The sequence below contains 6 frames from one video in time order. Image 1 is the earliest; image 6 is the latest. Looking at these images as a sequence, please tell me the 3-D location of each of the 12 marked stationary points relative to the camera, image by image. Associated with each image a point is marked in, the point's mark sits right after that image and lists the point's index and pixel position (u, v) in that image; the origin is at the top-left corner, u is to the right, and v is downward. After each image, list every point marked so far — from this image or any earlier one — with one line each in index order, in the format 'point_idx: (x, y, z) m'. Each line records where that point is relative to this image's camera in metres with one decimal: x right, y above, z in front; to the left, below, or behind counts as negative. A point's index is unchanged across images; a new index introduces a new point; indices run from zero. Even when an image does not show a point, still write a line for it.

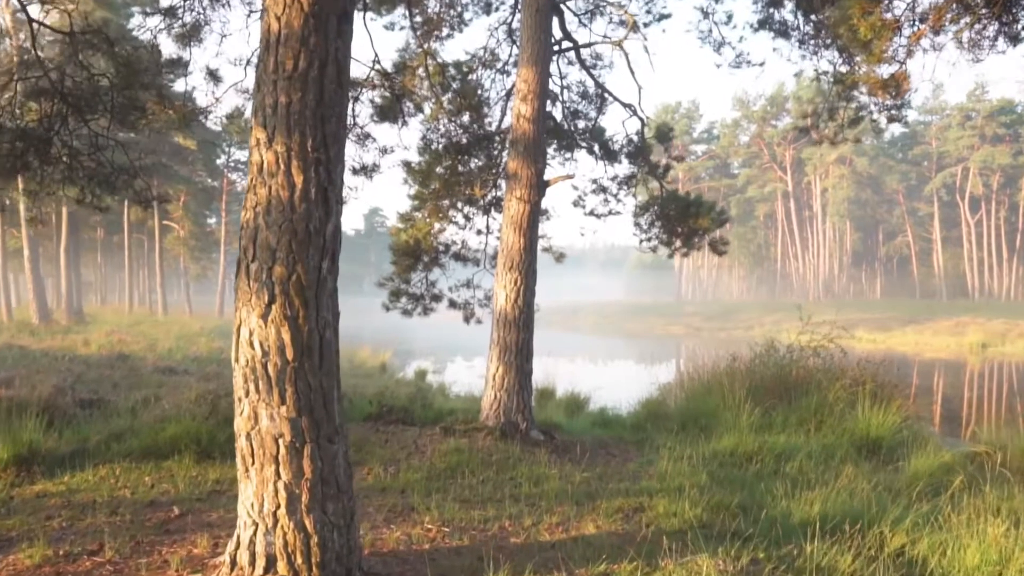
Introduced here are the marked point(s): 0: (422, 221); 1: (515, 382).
0: (-1.0, +0.8, +8.7) m
1: (0.0, -0.9, +7.4) m
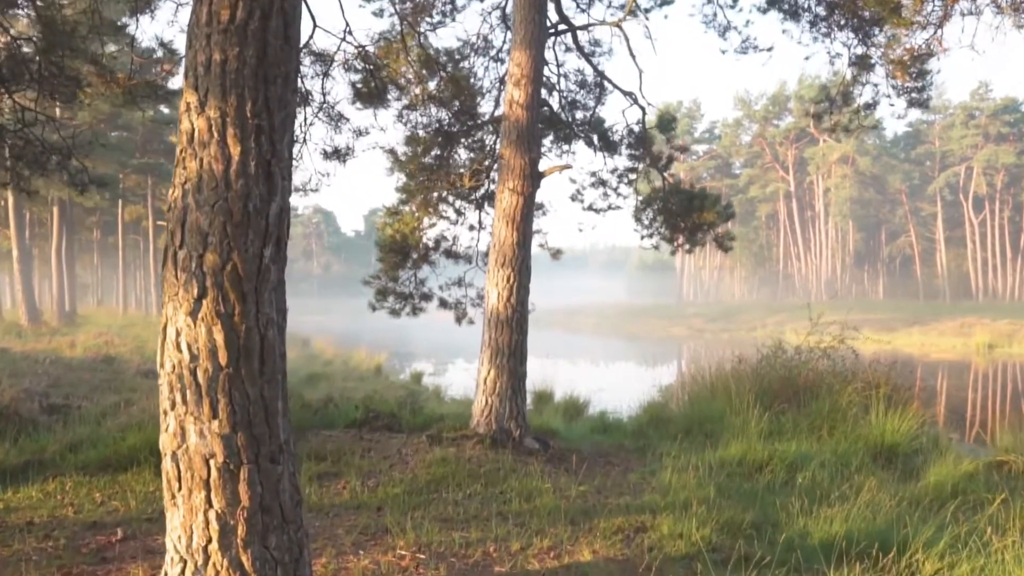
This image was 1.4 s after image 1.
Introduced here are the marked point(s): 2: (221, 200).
0: (-1.1, +0.8, +8.3) m
1: (0.0, -0.9, +6.9) m
2: (-1.0, +0.3, +2.6) m
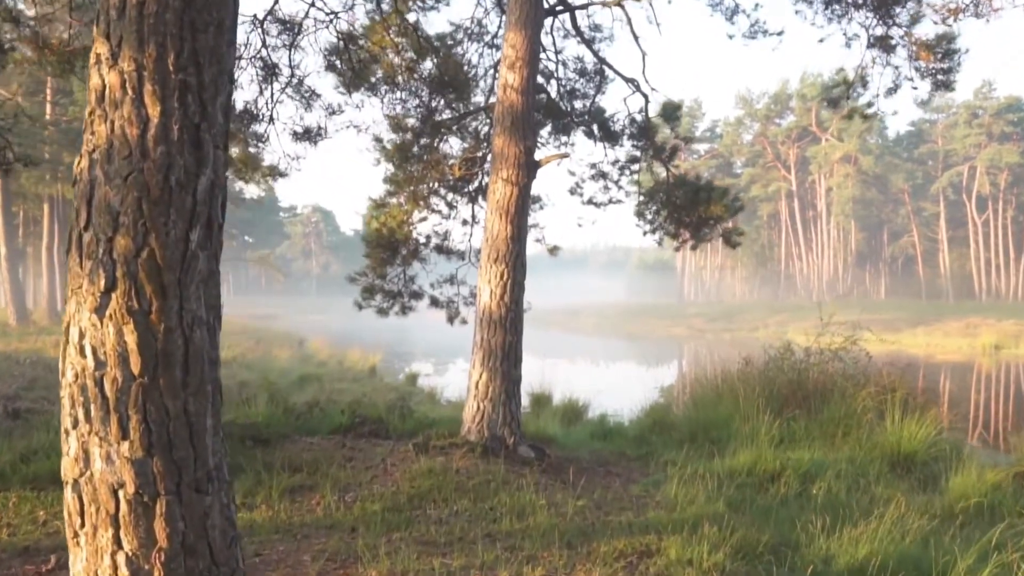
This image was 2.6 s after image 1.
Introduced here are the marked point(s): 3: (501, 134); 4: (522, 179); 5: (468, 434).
0: (-1.2, +0.8, +7.8) m
1: (-0.1, -0.9, +6.4) m
2: (-1.0, +0.3, +2.1) m
3: (-0.1, +1.3, +6.7) m
4: (+0.1, +0.9, +6.6) m
5: (-0.4, -1.2, +6.4) m
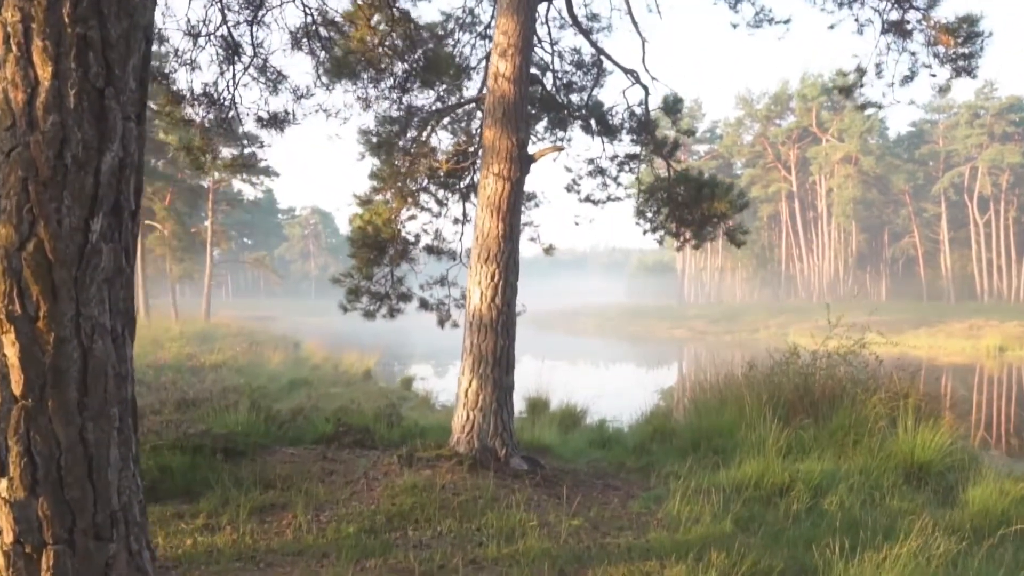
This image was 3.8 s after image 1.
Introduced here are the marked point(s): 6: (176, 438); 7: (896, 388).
0: (-1.2, +0.8, +7.4) m
1: (-0.2, -0.9, +6.0) m
2: (-1.1, +0.3, +1.7) m
3: (-0.2, +1.3, +6.3) m
4: (0.0, +0.9, +6.2) m
5: (-0.4, -1.2, +6.0) m
6: (-2.5, -1.1, +5.7) m
7: (+4.2, -1.1, +8.5) m
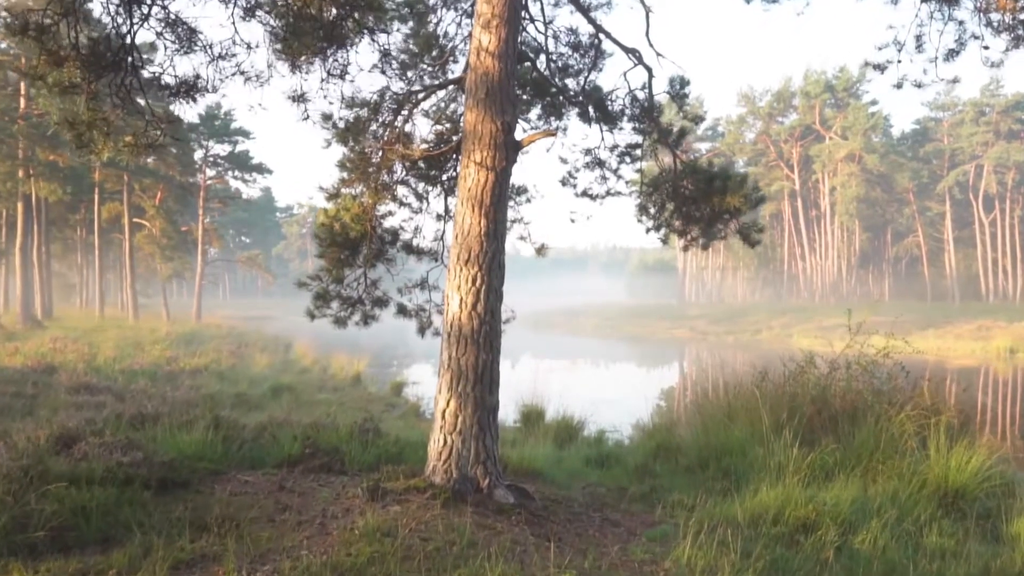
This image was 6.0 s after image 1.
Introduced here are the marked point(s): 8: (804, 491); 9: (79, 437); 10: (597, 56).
0: (-1.3, +0.8, +6.6) m
1: (-0.3, -0.9, +5.2) m
2: (-1.2, +0.3, +0.9) m
3: (-0.3, +1.3, +5.5) m
4: (-0.1, +0.9, +5.4) m
5: (-0.5, -1.3, +5.2) m
6: (-2.6, -1.1, +4.9) m
7: (+4.1, -1.1, +7.7) m
8: (+2.2, -1.5, +5.8) m
9: (-3.4, -1.2, +6.0) m
10: (+0.9, +2.4, +7.8) m
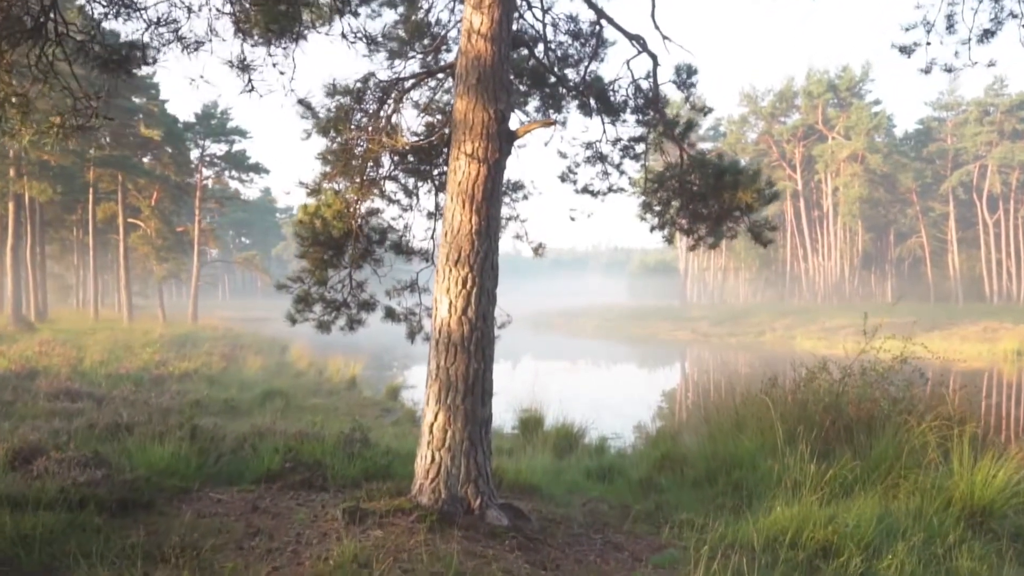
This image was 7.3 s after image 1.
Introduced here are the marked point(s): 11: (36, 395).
0: (-1.4, +0.7, +6.2) m
1: (-0.3, -0.9, +4.8) m
2: (-1.3, +0.3, +0.5) m
3: (-0.3, +1.3, +5.1) m
4: (-0.1, +0.9, +5.0) m
5: (-0.6, -1.3, +4.8) m
6: (-2.6, -1.2, +4.5) m
7: (+4.1, -1.2, +7.2) m
8: (+2.2, -1.5, +5.3) m
9: (-3.4, -1.2, +5.6) m
10: (+0.8, +2.3, +7.4) m
11: (-6.5, -1.4, +10.4) m
